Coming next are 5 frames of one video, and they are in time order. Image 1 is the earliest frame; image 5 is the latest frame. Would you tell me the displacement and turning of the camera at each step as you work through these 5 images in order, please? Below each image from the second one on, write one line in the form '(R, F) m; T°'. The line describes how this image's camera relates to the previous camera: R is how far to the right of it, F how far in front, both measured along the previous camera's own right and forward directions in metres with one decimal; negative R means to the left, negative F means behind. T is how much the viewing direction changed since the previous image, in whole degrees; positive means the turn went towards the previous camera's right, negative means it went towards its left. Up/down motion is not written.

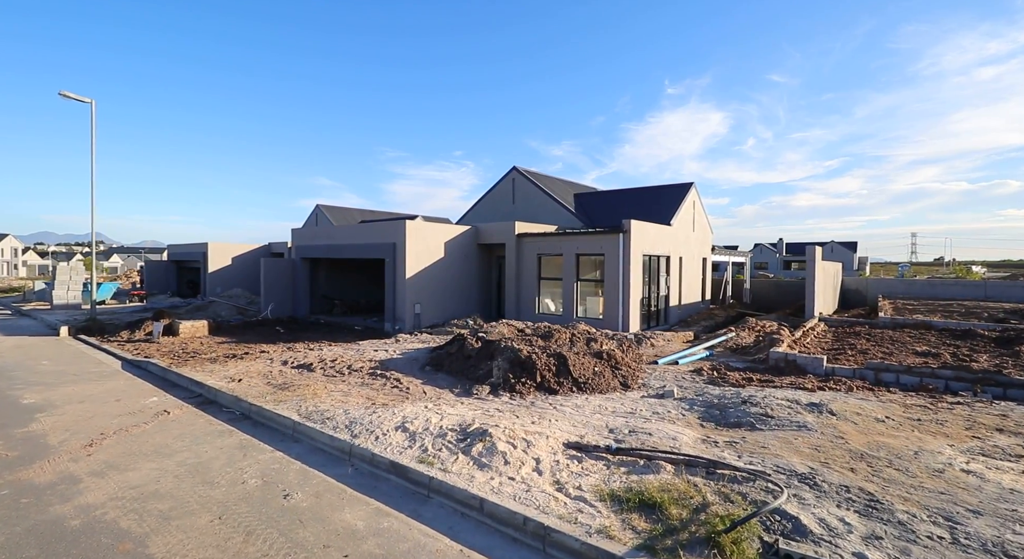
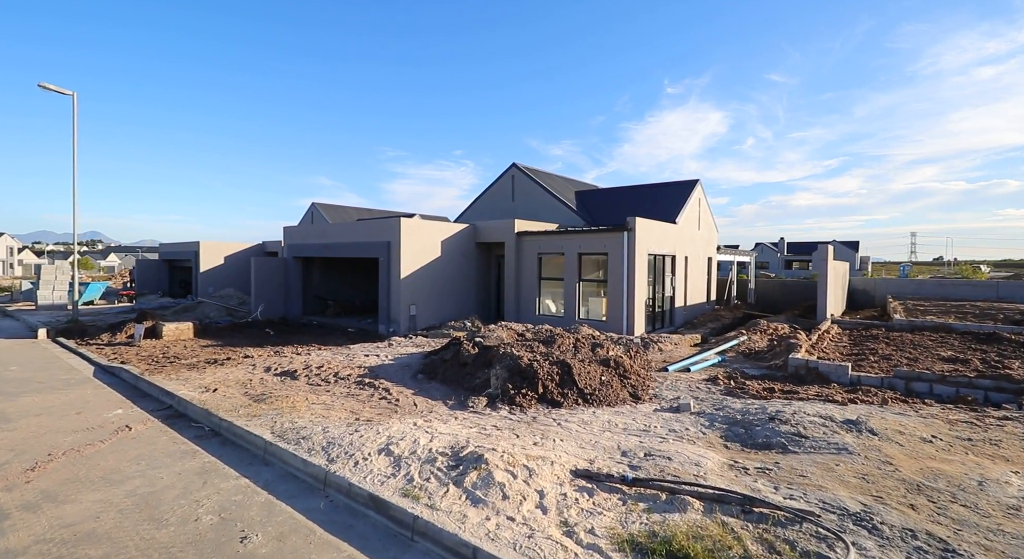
(0.0, +0.6) m; 0°
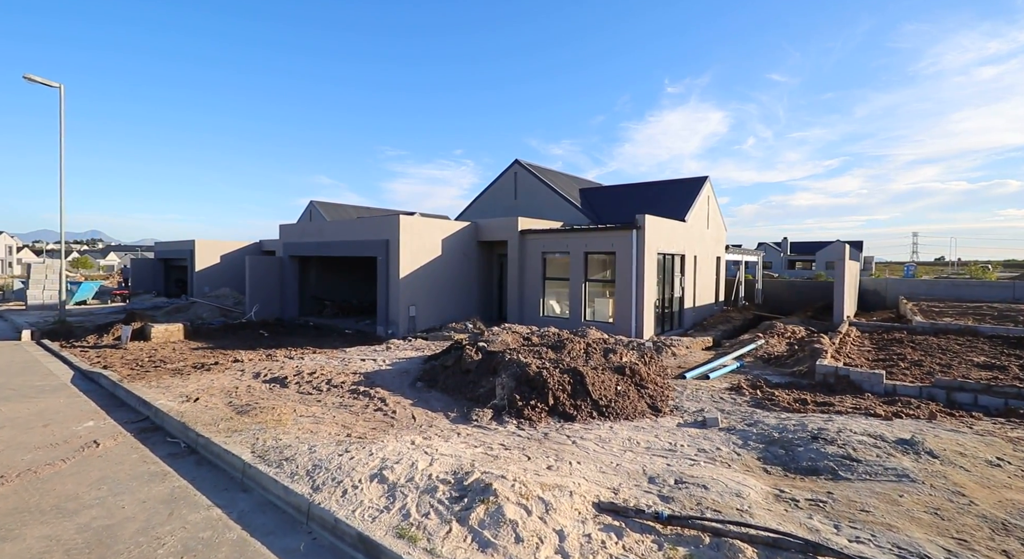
(-0.1, +0.6) m; 0°
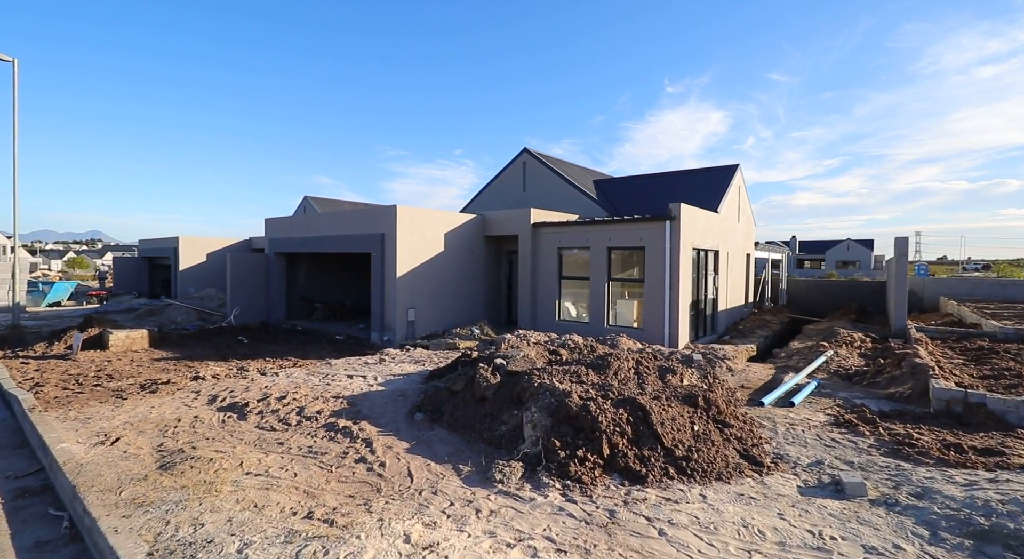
(-0.3, +1.7) m; 0°
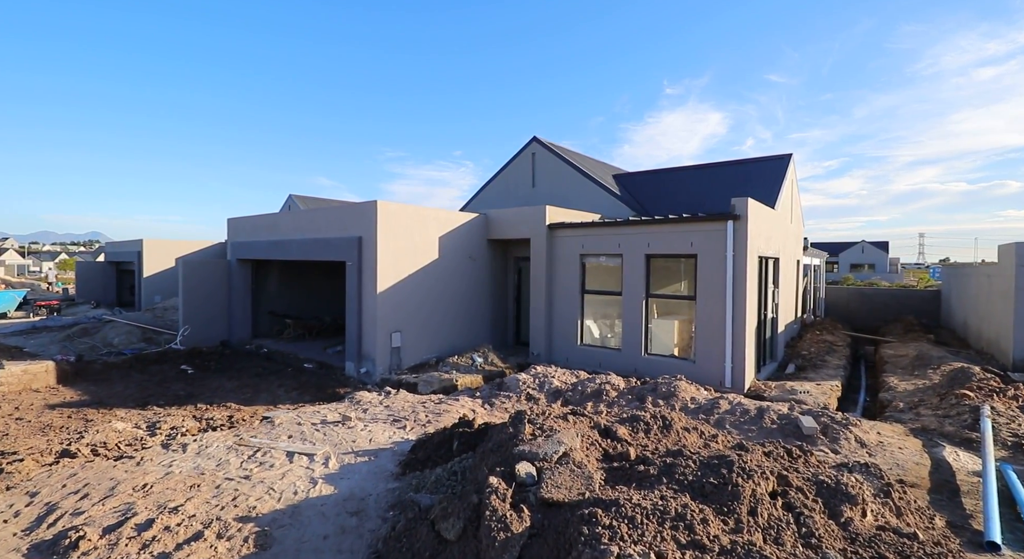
(-0.2, +2.6) m; 0°
